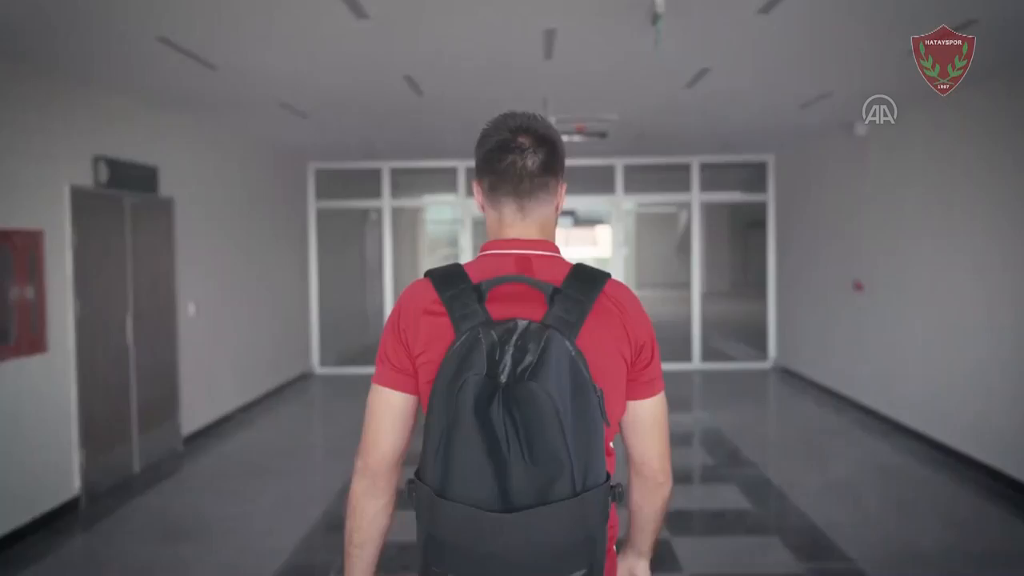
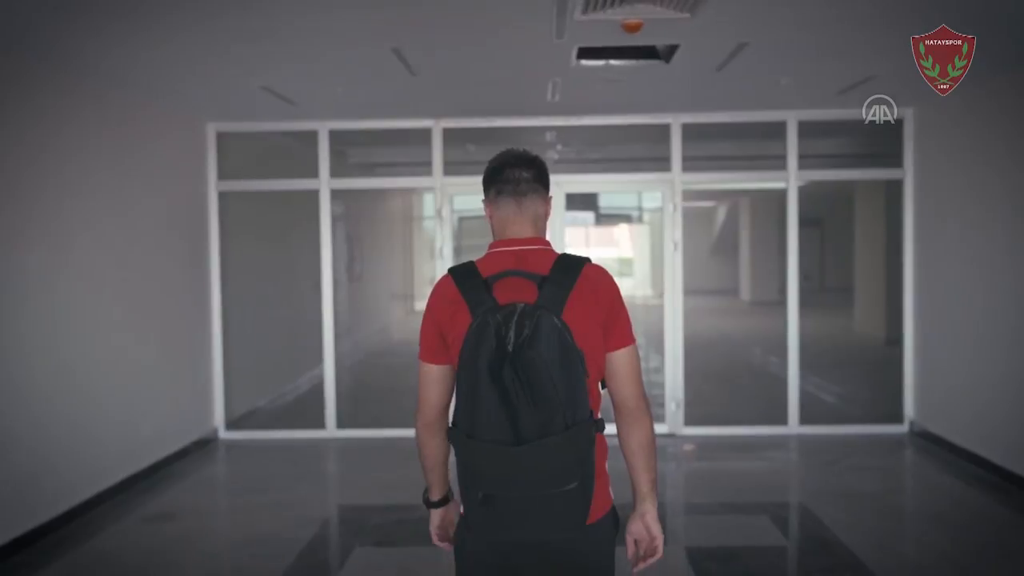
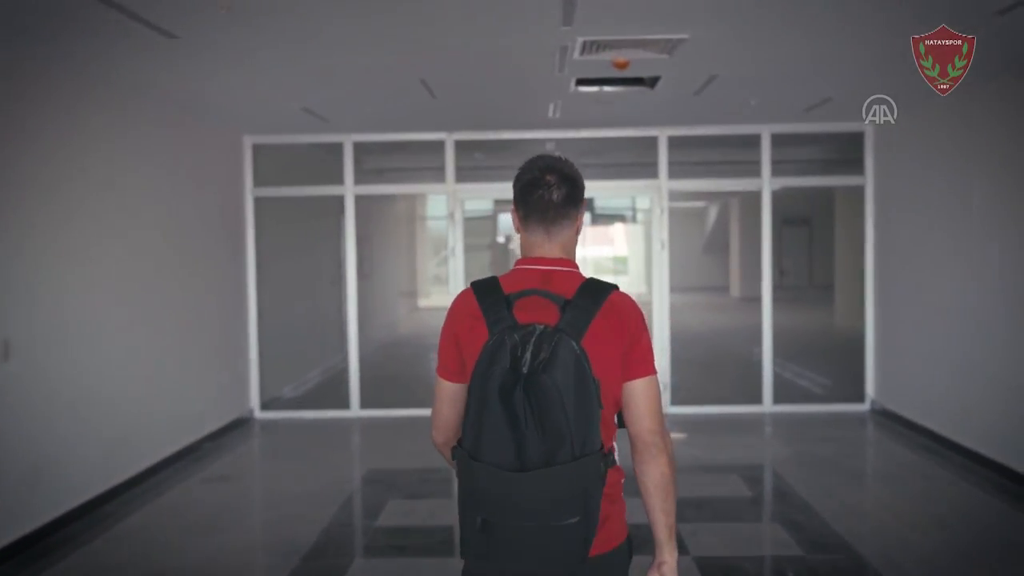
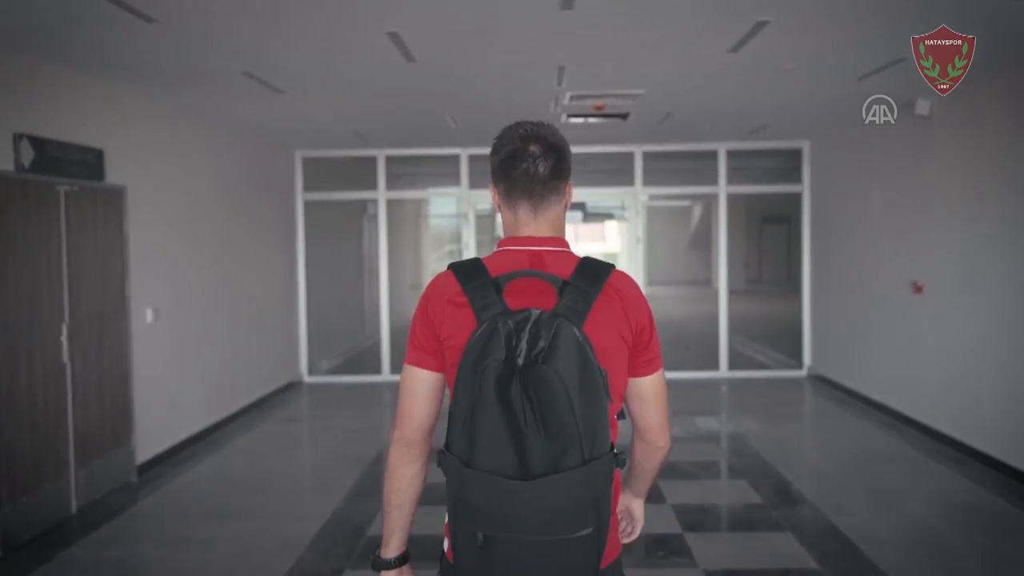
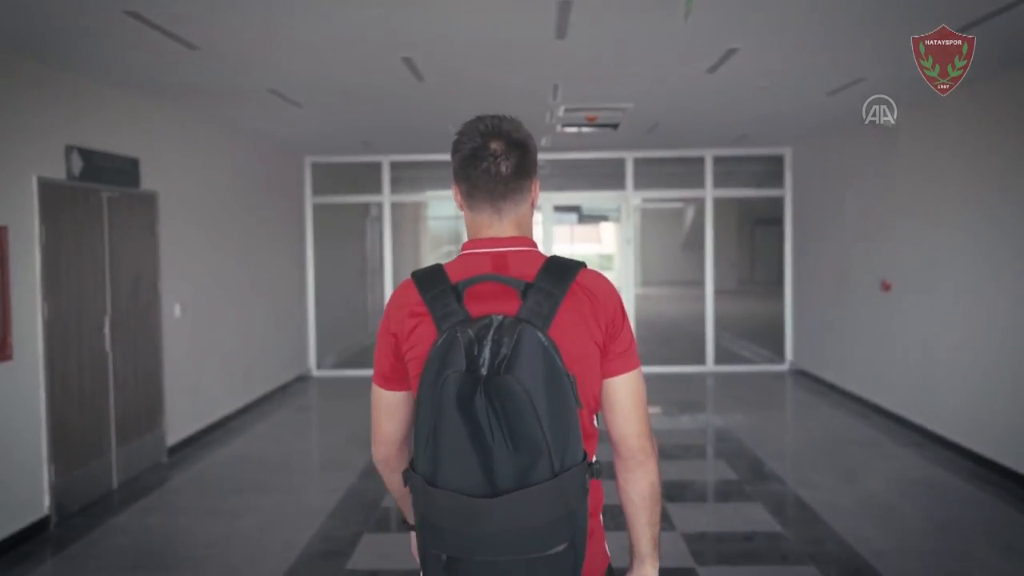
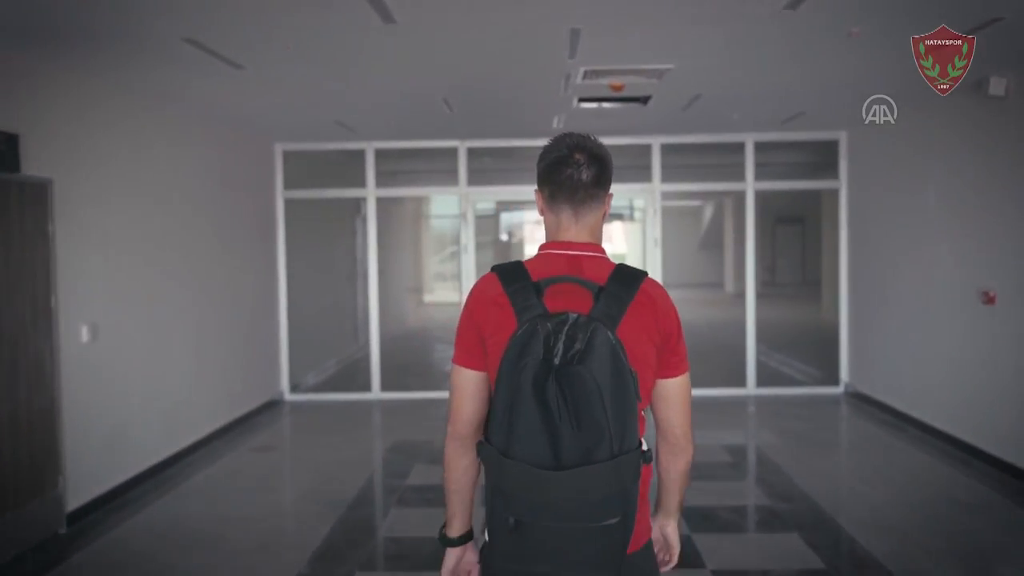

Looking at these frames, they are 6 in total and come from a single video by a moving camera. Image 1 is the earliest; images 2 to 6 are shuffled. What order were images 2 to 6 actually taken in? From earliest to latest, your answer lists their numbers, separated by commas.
5, 4, 6, 3, 2
